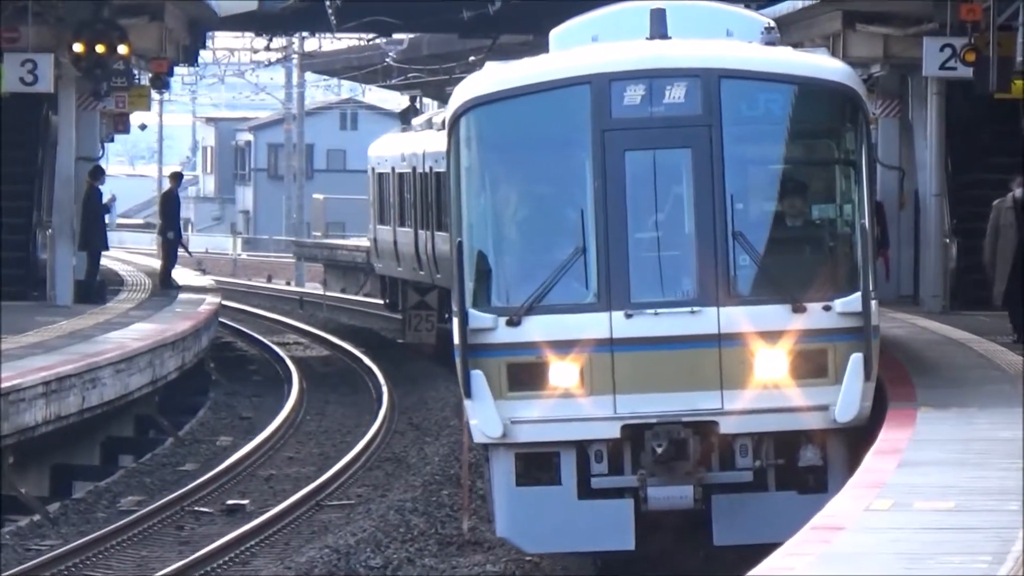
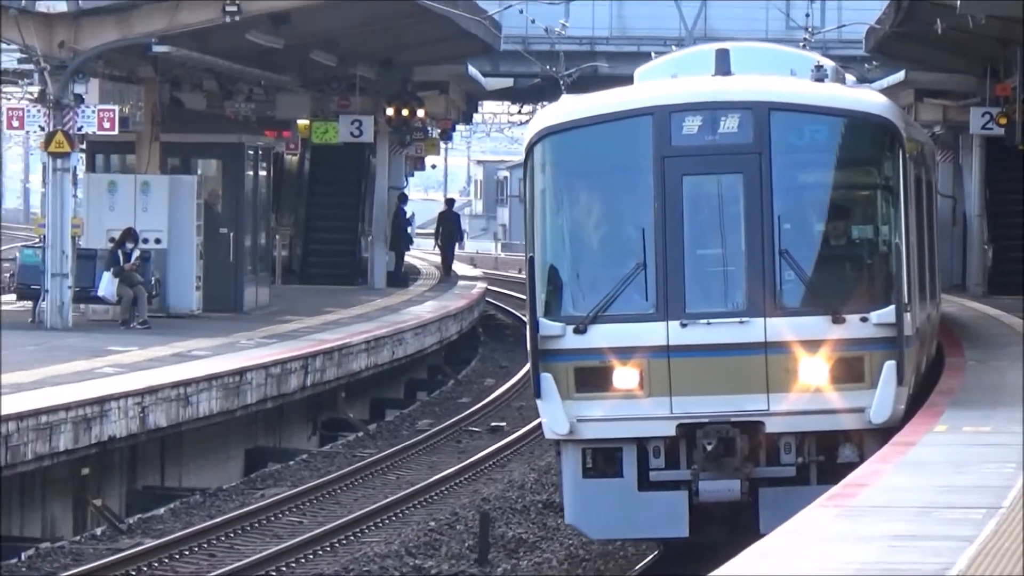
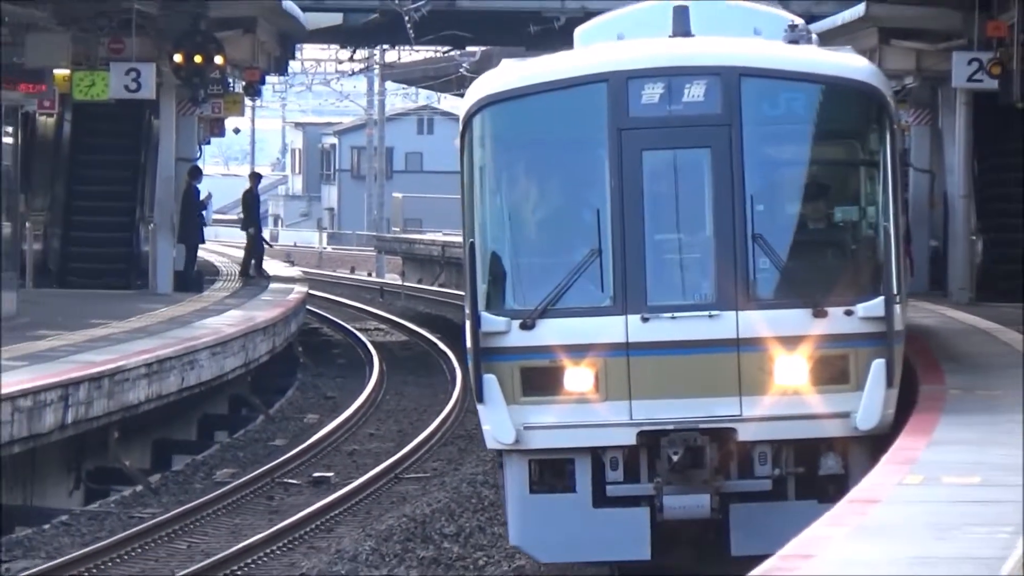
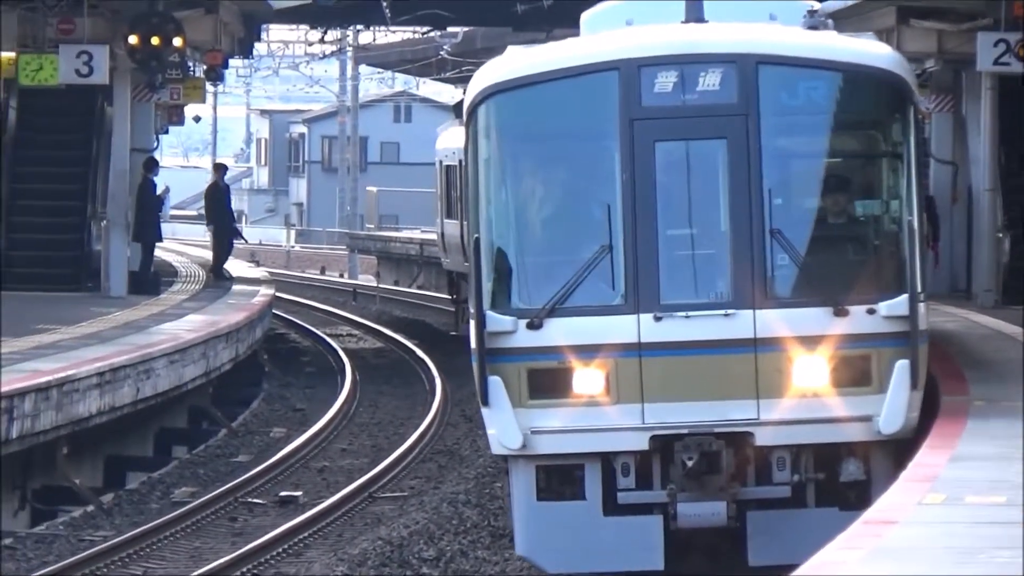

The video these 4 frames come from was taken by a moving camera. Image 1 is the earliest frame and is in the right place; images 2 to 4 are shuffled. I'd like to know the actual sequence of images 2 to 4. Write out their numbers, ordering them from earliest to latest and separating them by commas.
4, 3, 2
